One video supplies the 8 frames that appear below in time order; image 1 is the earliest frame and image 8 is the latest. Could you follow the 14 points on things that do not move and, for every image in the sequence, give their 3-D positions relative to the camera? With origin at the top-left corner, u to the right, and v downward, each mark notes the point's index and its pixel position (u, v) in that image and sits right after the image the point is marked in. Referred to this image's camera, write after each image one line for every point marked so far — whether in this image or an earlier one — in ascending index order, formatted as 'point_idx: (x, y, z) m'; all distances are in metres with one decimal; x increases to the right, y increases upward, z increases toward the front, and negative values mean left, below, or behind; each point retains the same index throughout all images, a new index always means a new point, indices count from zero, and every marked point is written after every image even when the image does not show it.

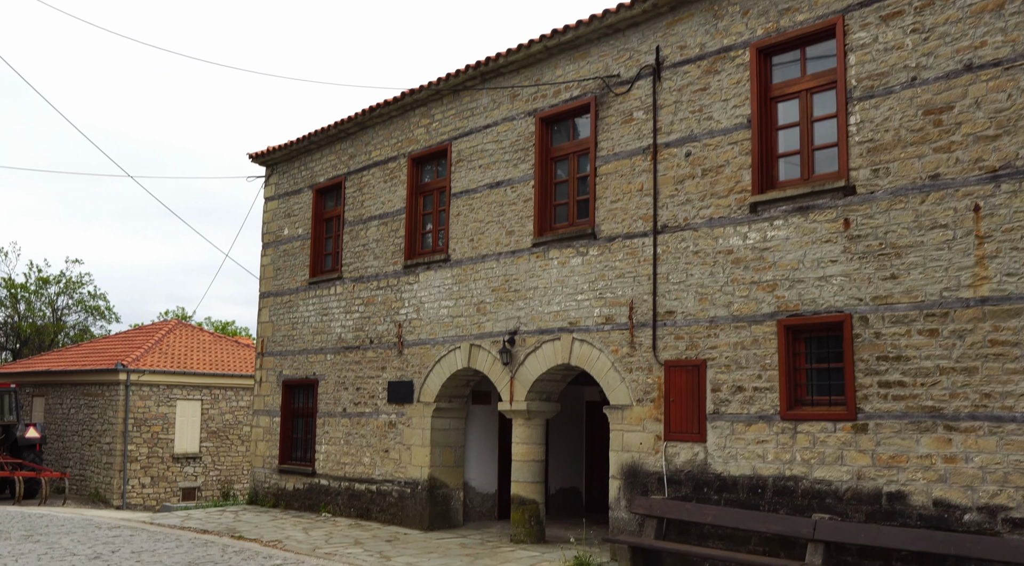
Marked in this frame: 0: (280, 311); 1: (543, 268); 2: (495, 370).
0: (-3.8, -0.4, +15.8) m
1: (+0.4, +0.2, +11.1) m
2: (-0.2, -1.1, +11.6) m
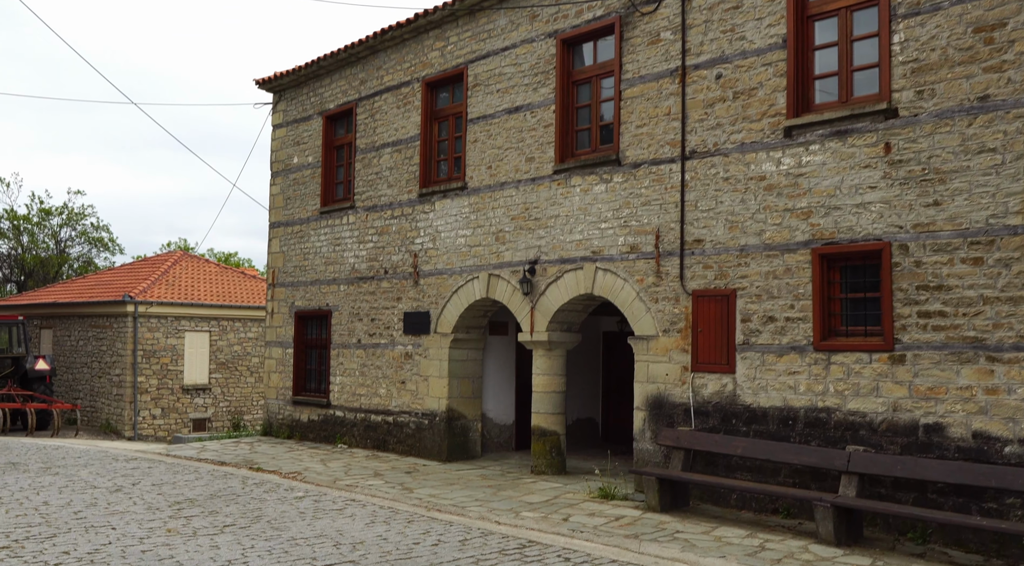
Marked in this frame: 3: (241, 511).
0: (-3.6, +0.7, +15.5) m
1: (+0.6, +1.0, +10.8) m
2: (0.0, -0.2, +11.4) m
3: (-2.4, -2.1, +8.5) m
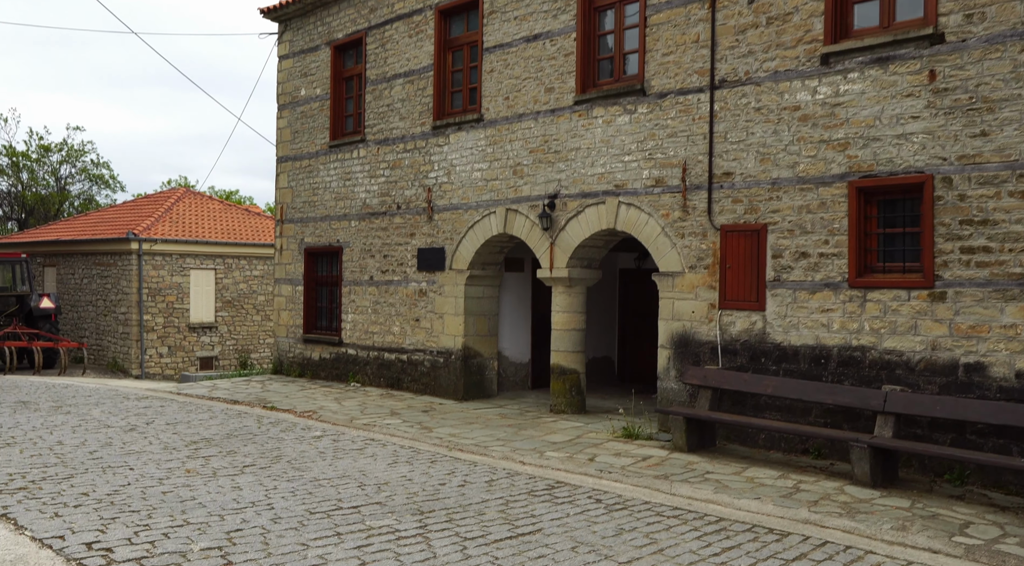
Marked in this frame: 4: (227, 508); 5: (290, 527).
0: (-3.4, +1.7, +15.1) m
1: (+0.8, +1.7, +10.4) m
2: (+0.3, +0.5, +11.1) m
3: (-2.2, -1.5, +8.4) m
4: (-1.8, -1.5, +6.2) m
5: (-1.4, -1.5, +5.8) m
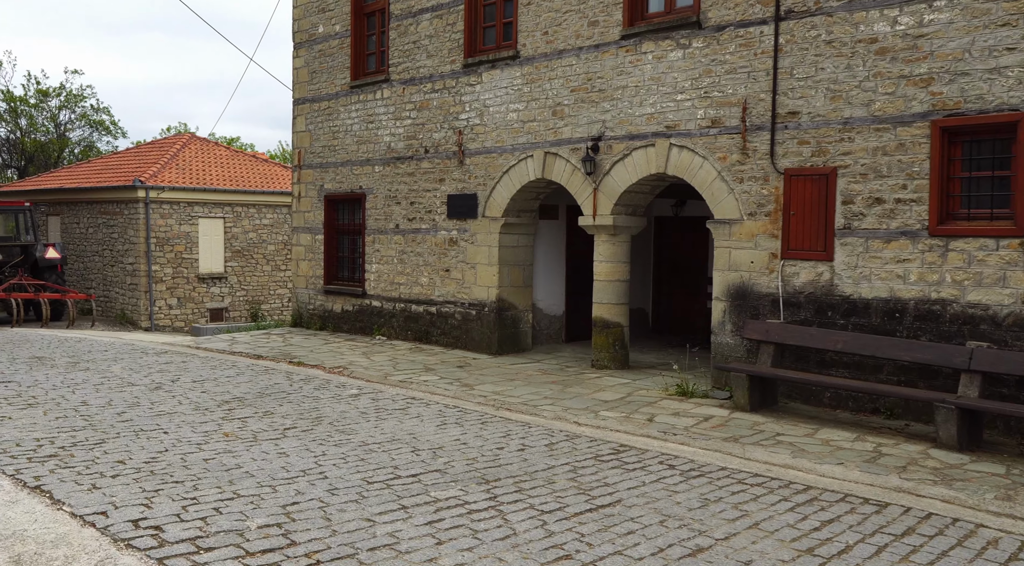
0: (-2.9, +2.5, +14.4) m
1: (+1.3, +2.3, +9.8) m
2: (+0.7, +1.1, +10.5) m
3: (-1.8, -1.1, +7.8) m
4: (-1.4, -1.2, +5.7) m
5: (-0.9, -1.2, +5.3) m
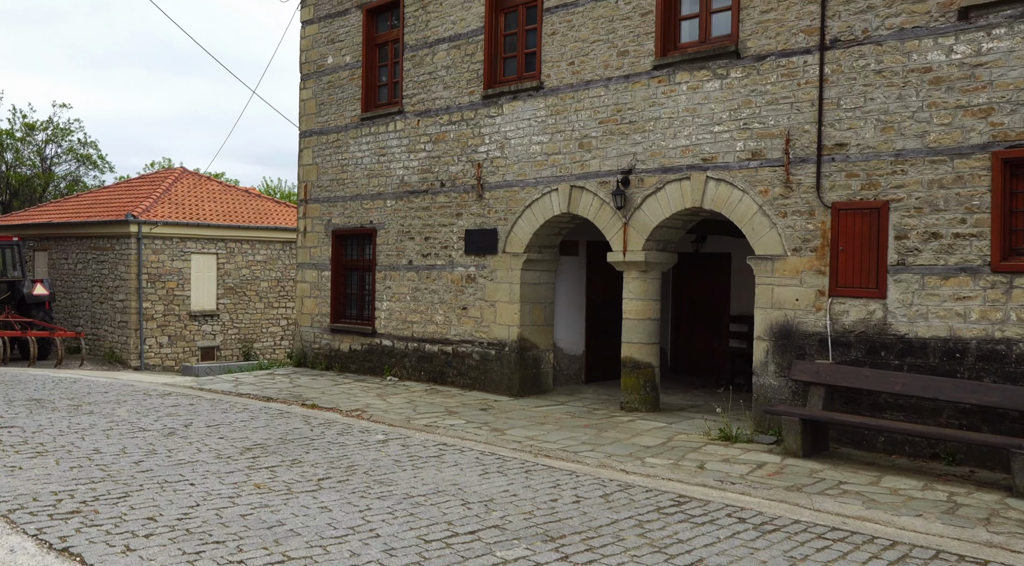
0: (-2.8, +1.9, +14.1) m
1: (+1.6, +1.9, +9.5) m
2: (+1.0, +0.7, +10.1) m
3: (-1.4, -1.4, +7.4) m
4: (-1.0, -1.4, +5.2) m
5: (-0.5, -1.4, +4.8) m
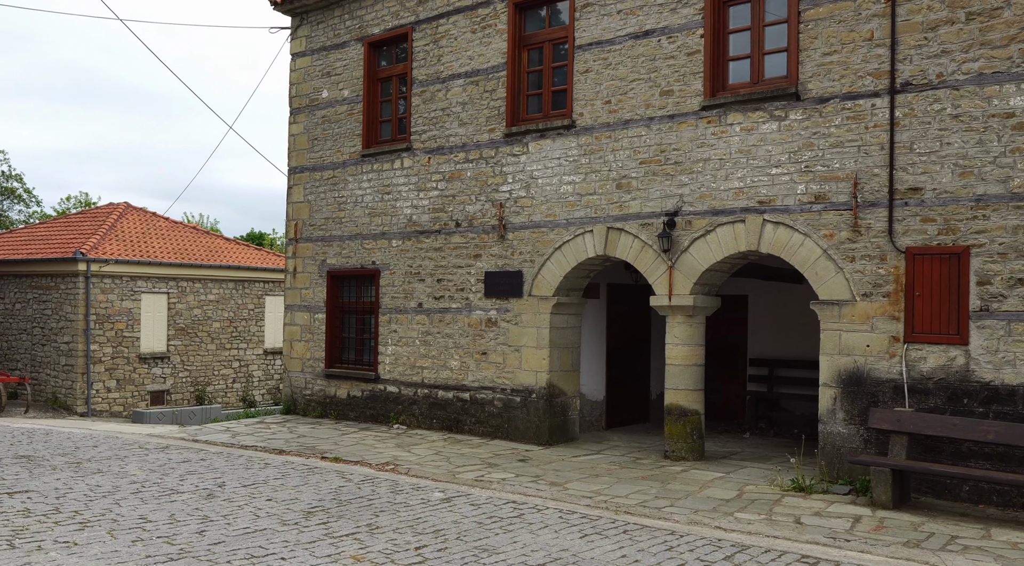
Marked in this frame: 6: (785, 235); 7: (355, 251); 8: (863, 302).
0: (-2.7, +1.3, +13.4) m
1: (+2.0, +1.4, +9.3) m
2: (+1.4, +0.2, +9.8) m
3: (-0.8, -1.7, +6.8) m
4: (-0.1, -1.6, +4.6) m
5: (+0.4, -1.7, +4.3) m
6: (+2.5, +0.4, +8.8) m
7: (-2.1, +0.4, +12.9) m
8: (+3.1, -0.2, +8.3) m
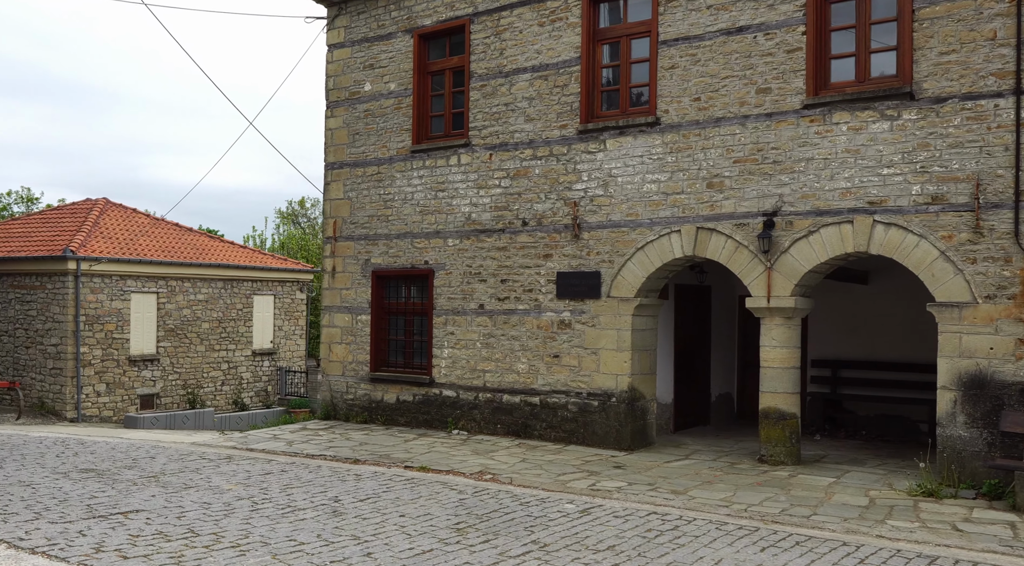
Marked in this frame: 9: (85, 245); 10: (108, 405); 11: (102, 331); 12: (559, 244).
0: (-2.0, +1.3, +12.9) m
1: (+3.0, +1.4, +9.1) m
2: (+2.3, +0.2, +9.6) m
3: (+0.4, -1.7, +6.4) m
4: (+1.2, -1.7, +4.3) m
5: (+1.7, -1.7, +4.1) m
6: (+3.5, +0.4, +8.7) m
7: (-1.4, +0.4, +12.4) m
8: (+4.1, -0.2, +8.2) m
9: (-8.9, +0.8, +19.8) m
10: (-8.5, -2.6, +20.0) m
11: (-8.5, -1.0, +19.8) m
12: (+0.5, +0.5, +10.9) m
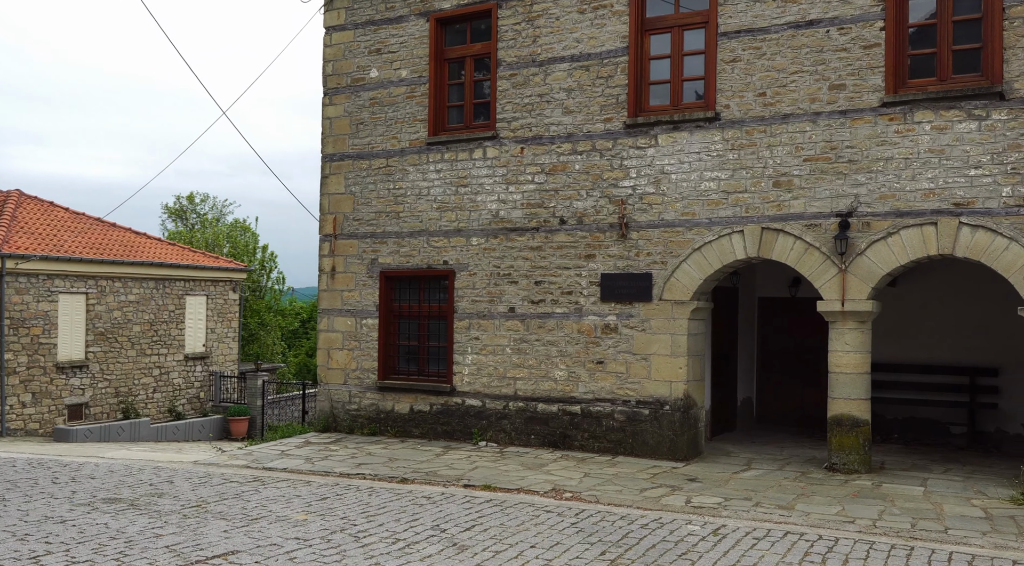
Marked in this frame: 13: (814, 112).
0: (-1.8, +1.3, +12.0) m
1: (+3.7, +1.4, +8.9) m
2: (+2.9, +0.2, +9.3) m
3: (+1.4, -1.8, +5.9) m
4: (+2.5, -1.7, +3.9) m
5: (+3.0, -1.7, +3.7) m
6: (+4.3, +0.4, +8.5) m
7: (-1.1, +0.4, +11.6) m
8: (+4.9, -0.2, +8.1) m
9: (-9.5, +0.8, +18.0) m
10: (-9.1, -2.6, +18.2) m
11: (-9.1, -1.0, +18.0) m
12: (+1.0, +0.4, +10.4) m
13: (+3.0, +1.7, +9.3) m
